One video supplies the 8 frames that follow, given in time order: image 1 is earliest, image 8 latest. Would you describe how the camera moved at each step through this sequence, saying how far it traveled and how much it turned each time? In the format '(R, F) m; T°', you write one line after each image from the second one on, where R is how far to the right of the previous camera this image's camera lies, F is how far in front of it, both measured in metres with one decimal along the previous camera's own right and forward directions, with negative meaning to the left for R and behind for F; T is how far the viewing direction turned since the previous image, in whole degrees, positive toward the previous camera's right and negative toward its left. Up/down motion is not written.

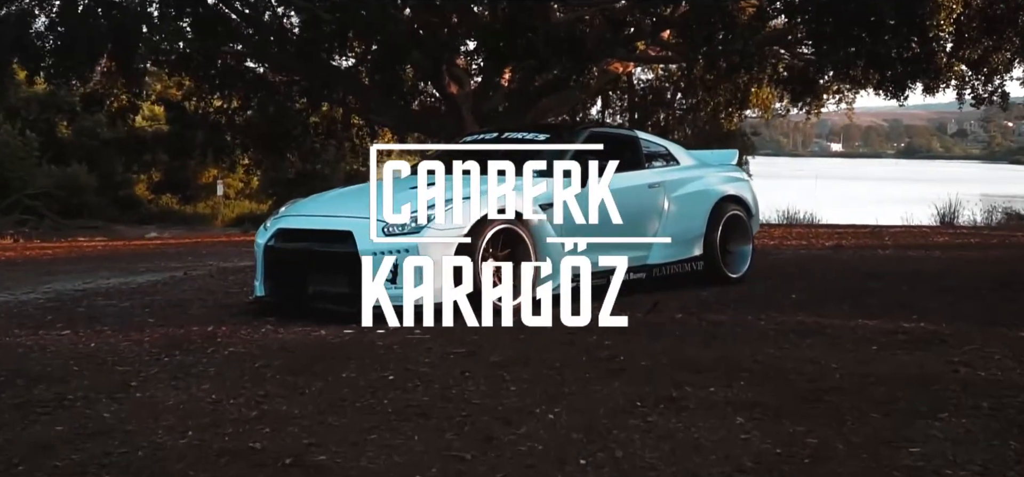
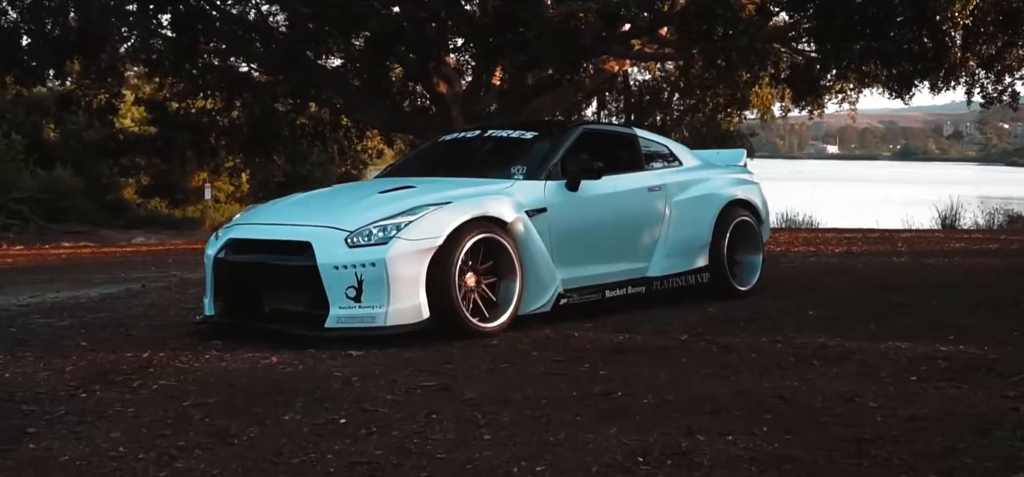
(+0.1, +0.9) m; 0°
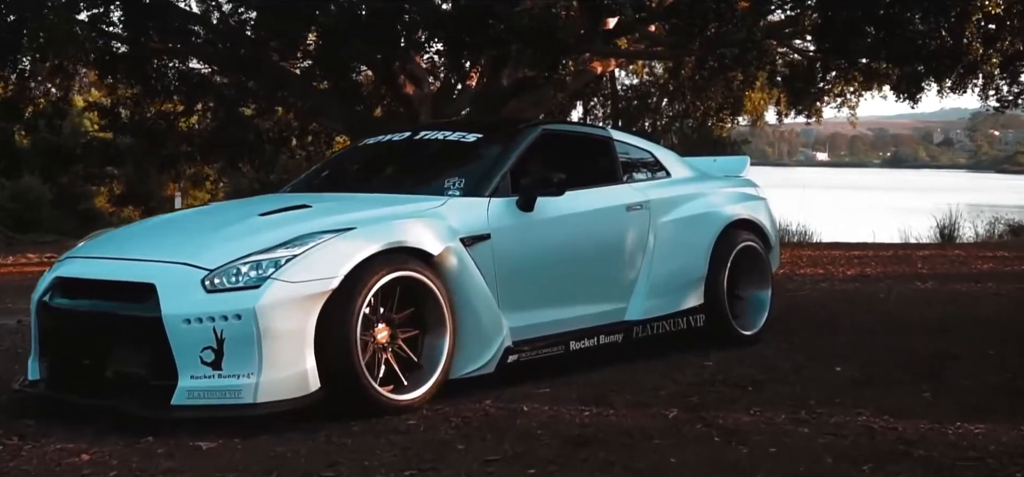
(+0.3, +1.7) m; +1°
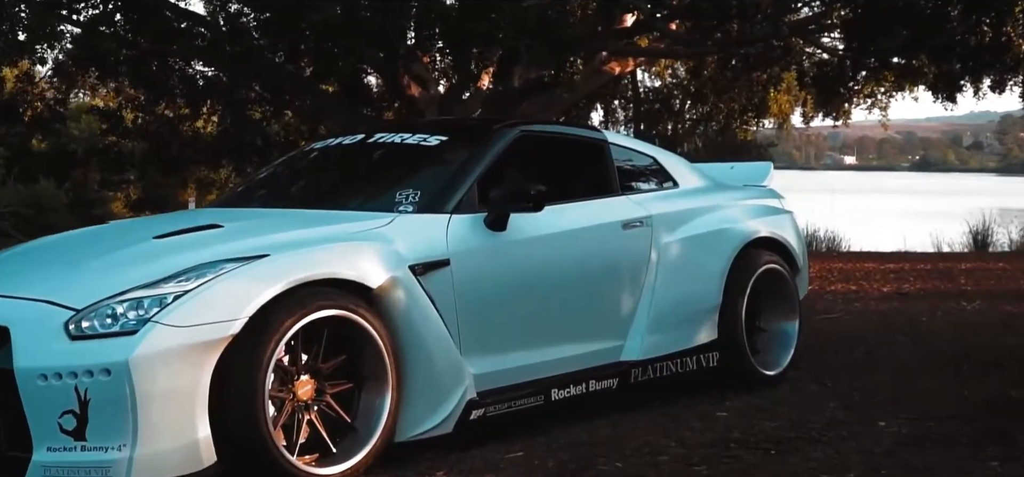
(+0.2, +1.0) m; -1°
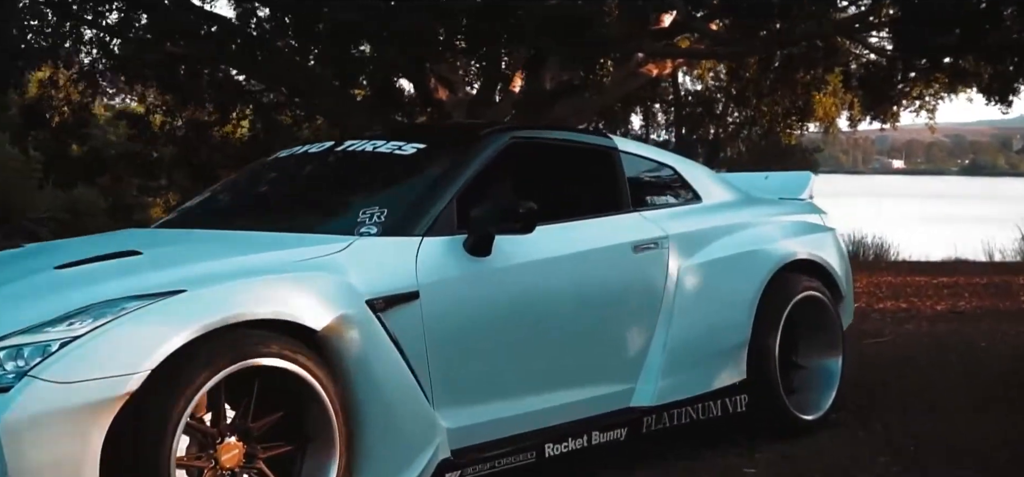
(+0.2, +0.7) m; -2°
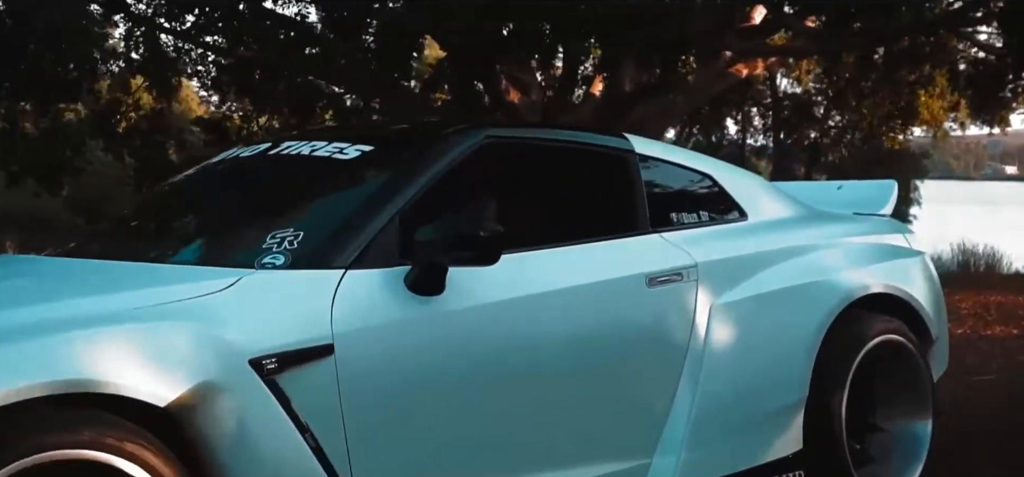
(+0.4, +1.0) m; -5°
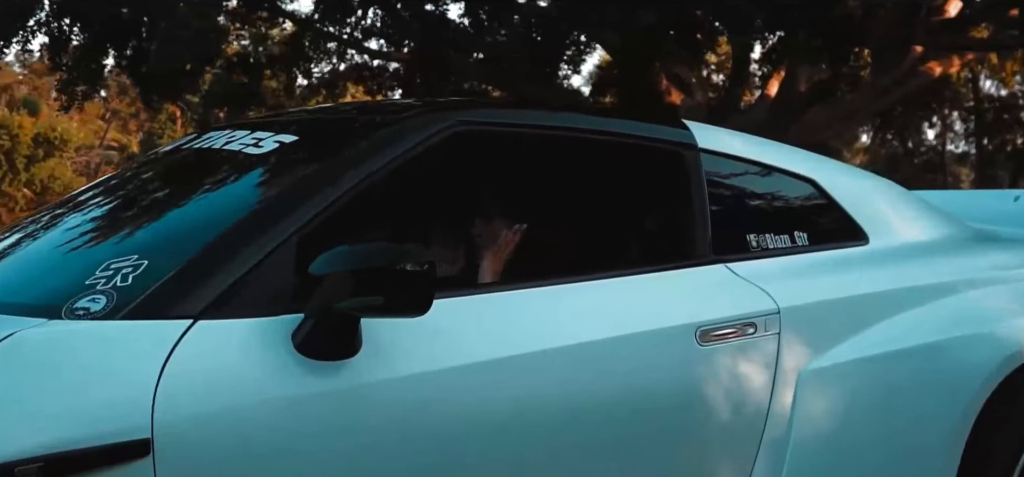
(+0.4, +1.0) m; -10°
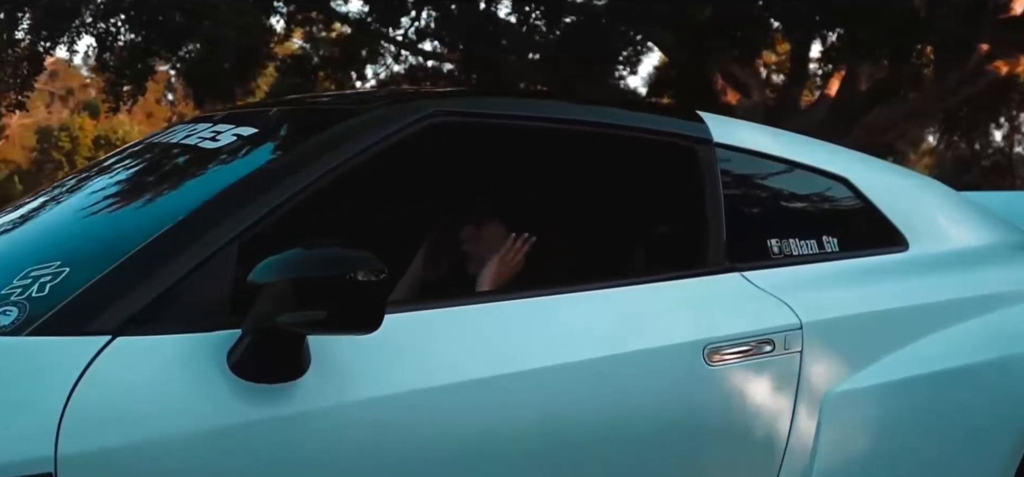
(+0.1, +0.2) m; -3°
